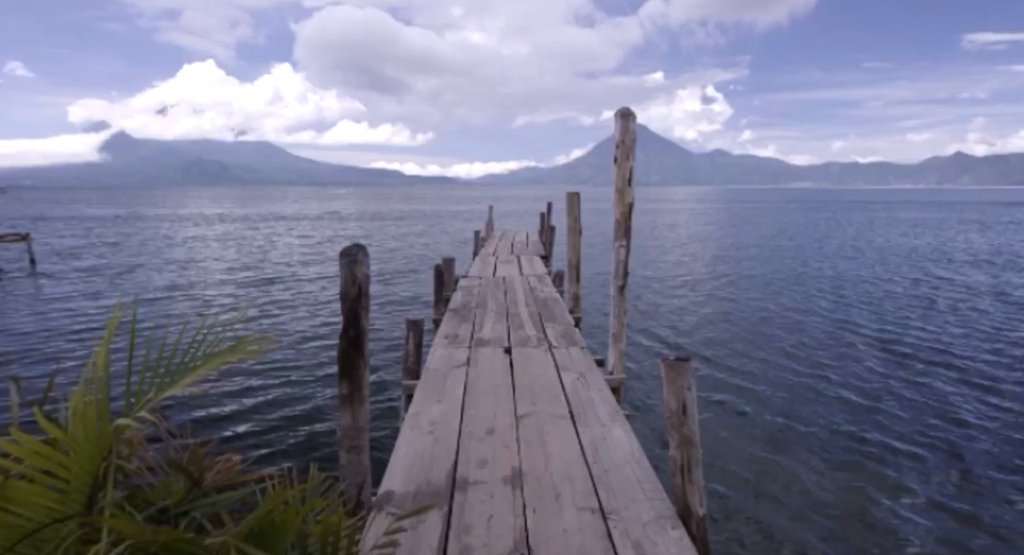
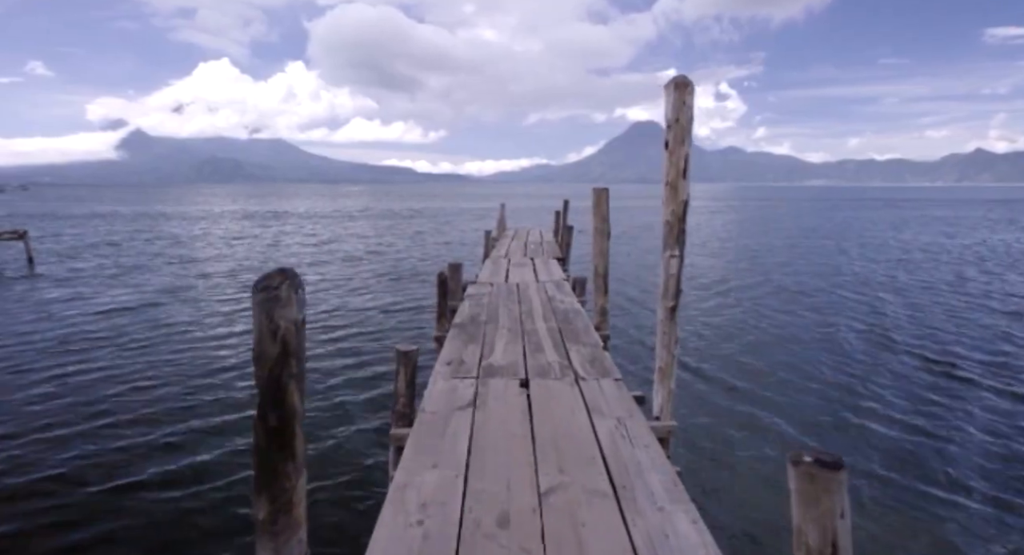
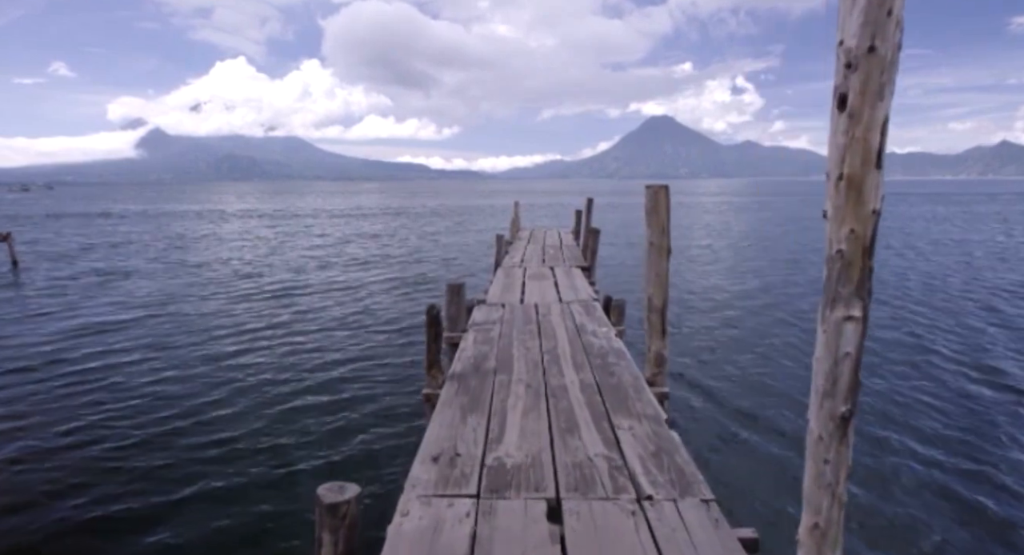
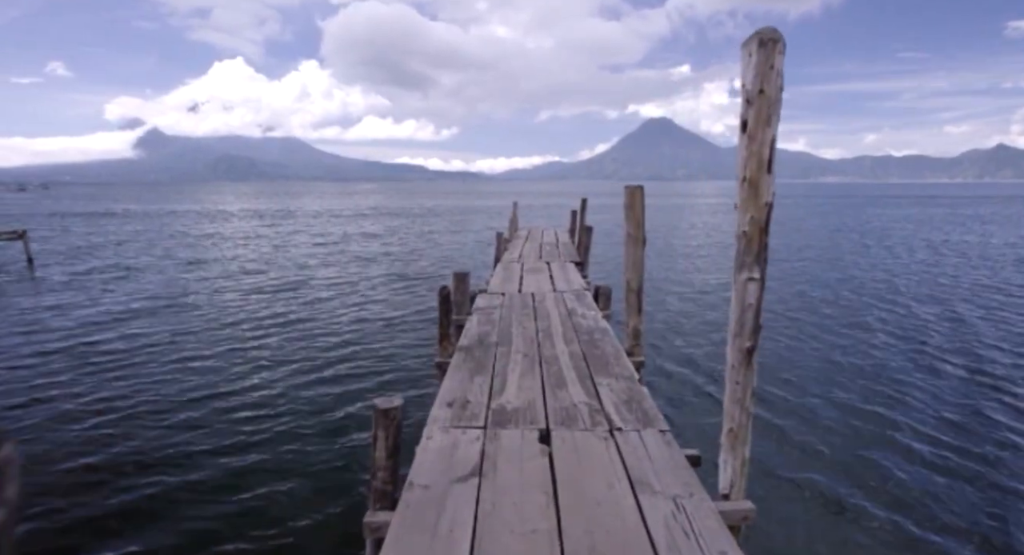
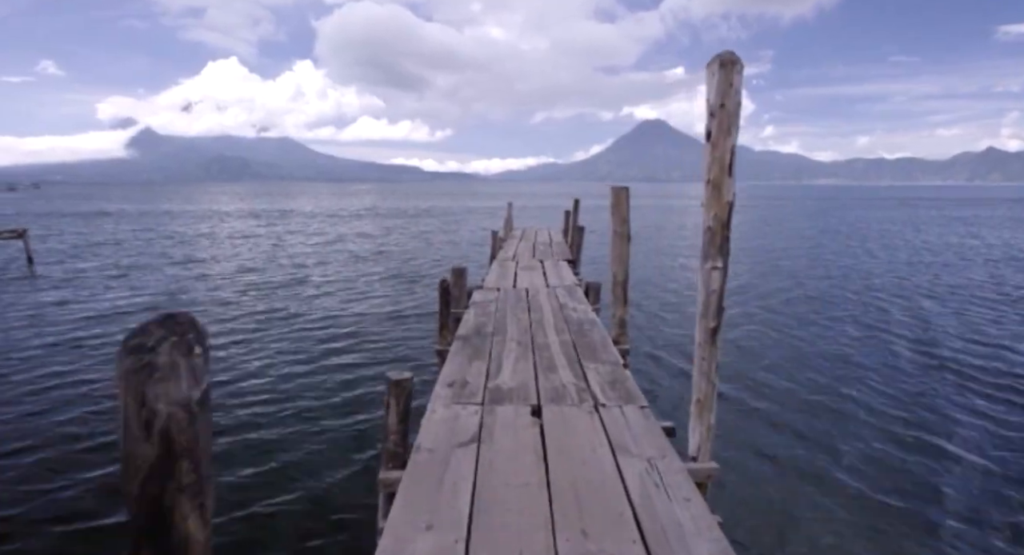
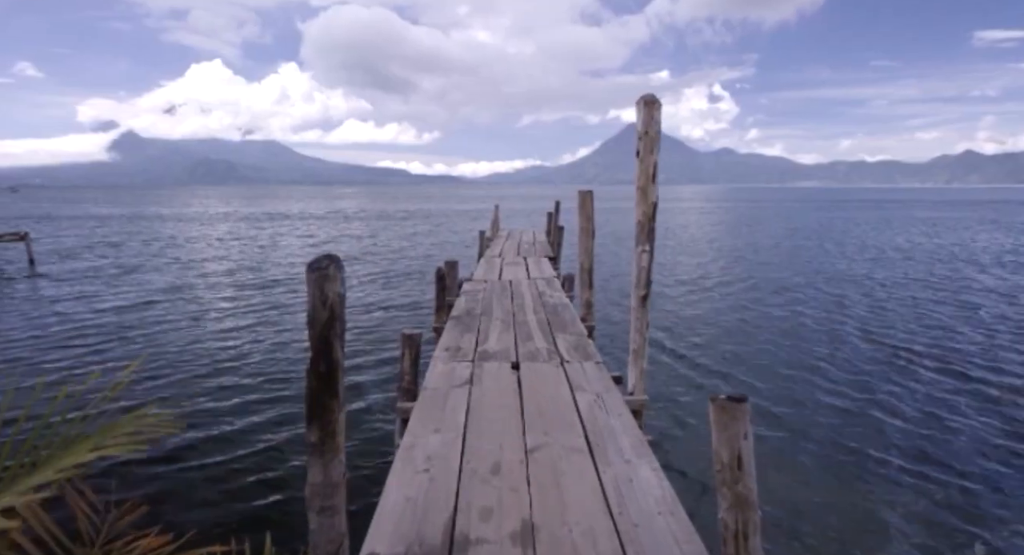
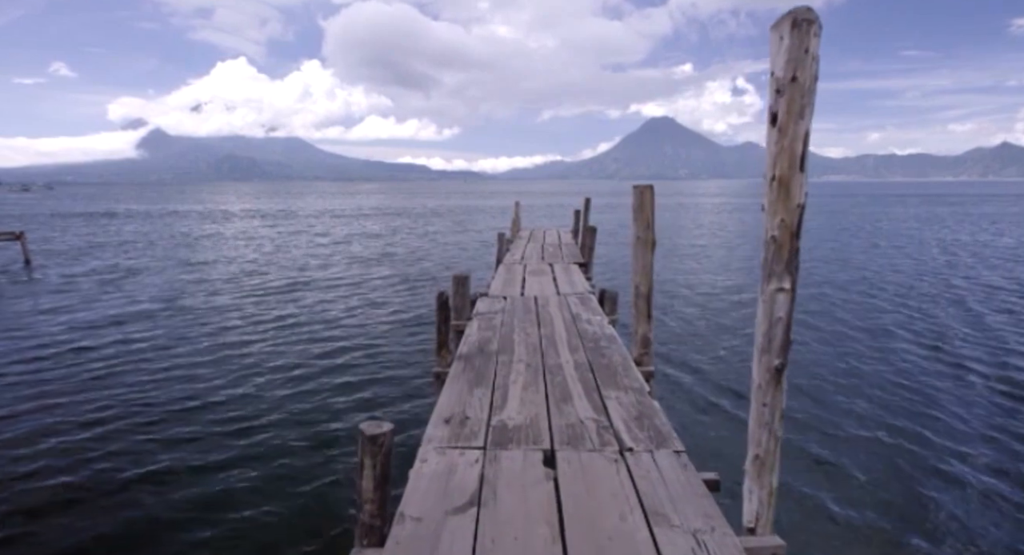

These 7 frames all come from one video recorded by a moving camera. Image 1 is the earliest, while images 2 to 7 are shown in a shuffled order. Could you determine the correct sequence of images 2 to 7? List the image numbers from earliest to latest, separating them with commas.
6, 2, 5, 4, 7, 3
